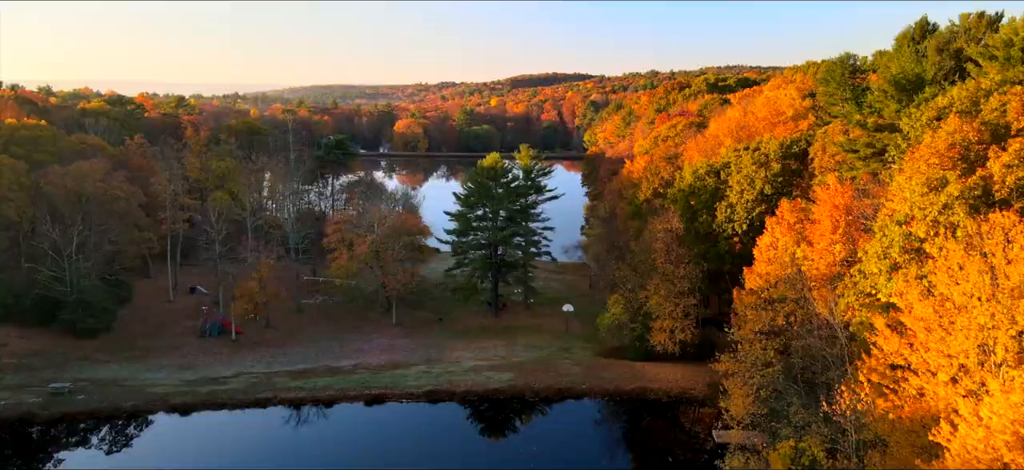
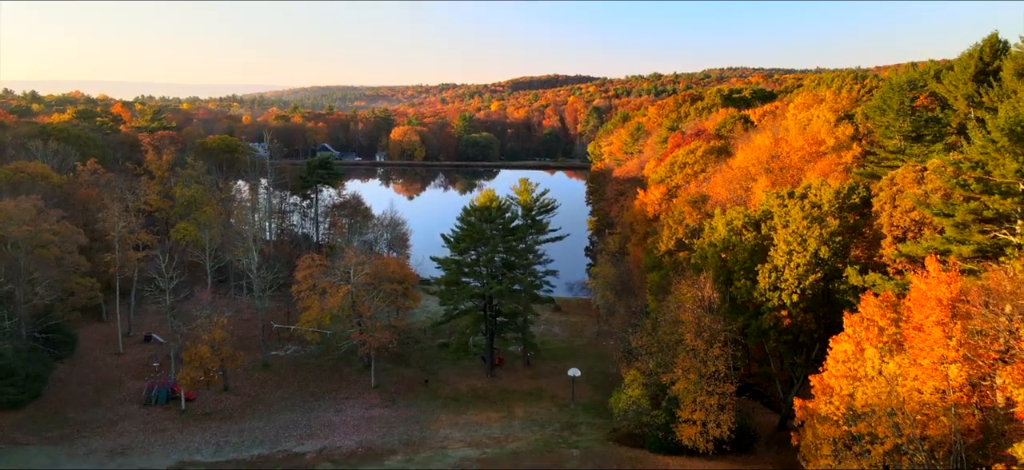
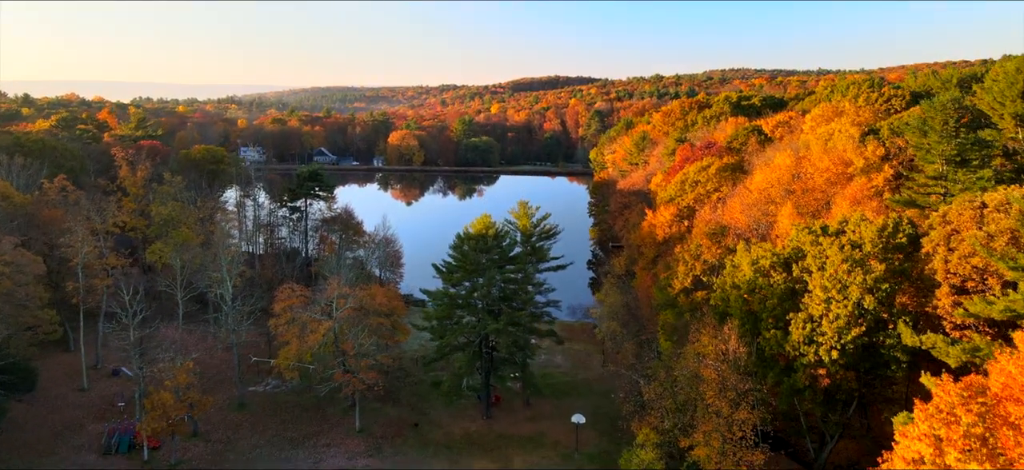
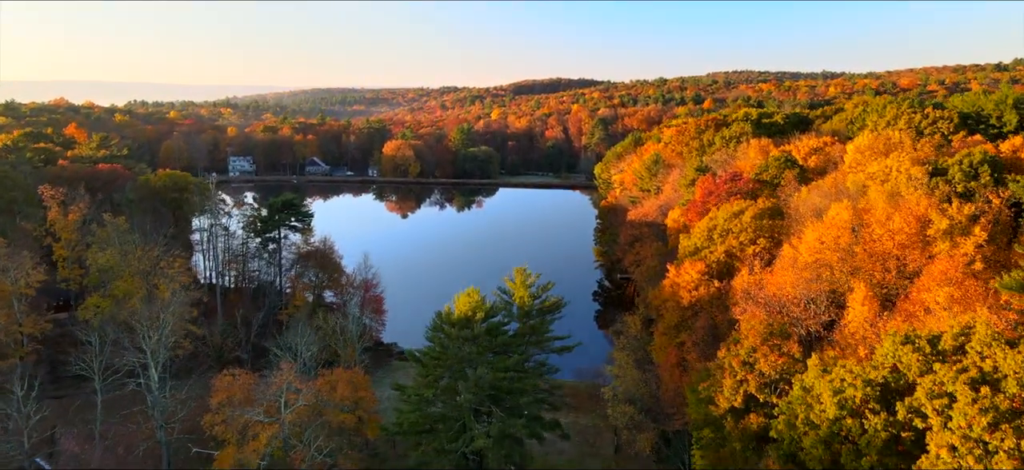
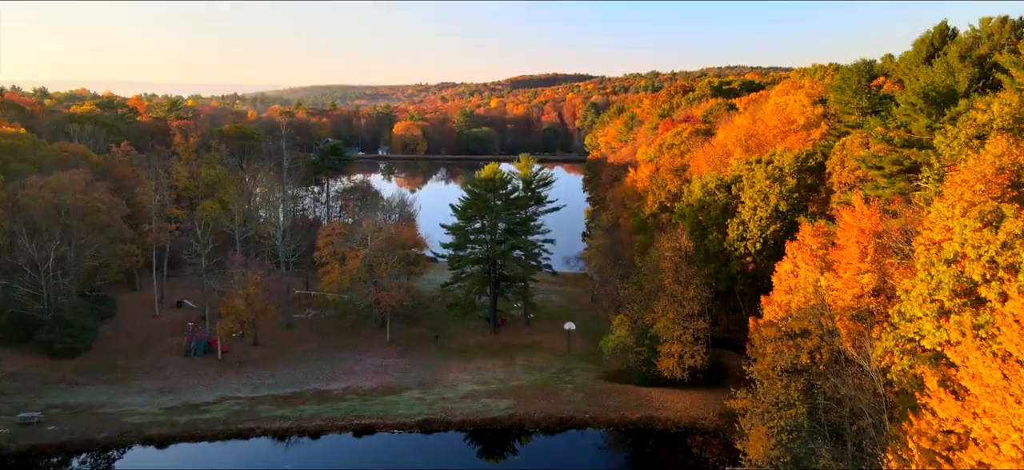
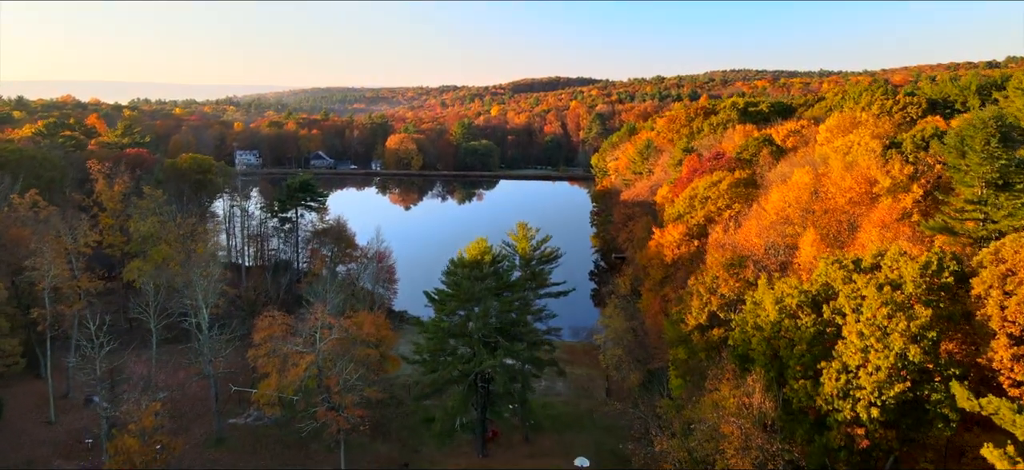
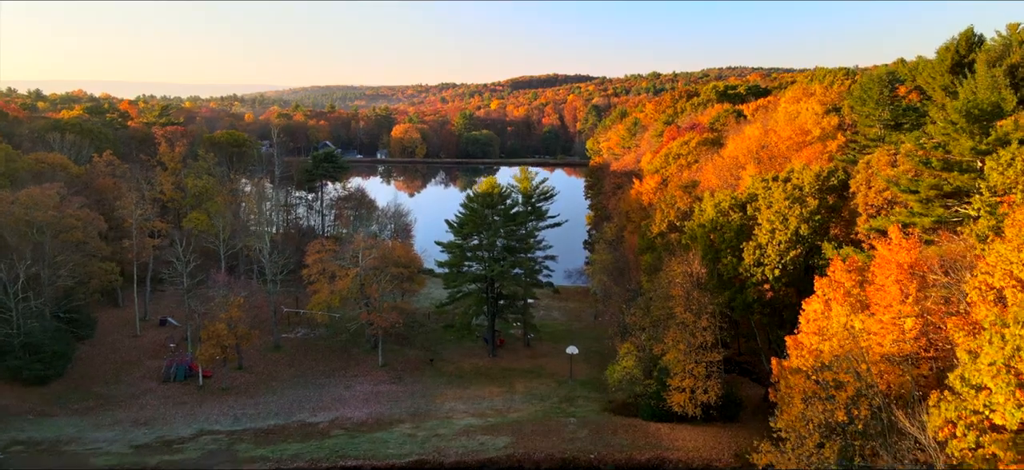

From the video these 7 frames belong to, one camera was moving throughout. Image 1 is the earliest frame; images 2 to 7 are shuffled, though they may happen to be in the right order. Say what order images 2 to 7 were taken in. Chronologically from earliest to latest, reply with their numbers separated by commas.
5, 7, 2, 3, 6, 4
